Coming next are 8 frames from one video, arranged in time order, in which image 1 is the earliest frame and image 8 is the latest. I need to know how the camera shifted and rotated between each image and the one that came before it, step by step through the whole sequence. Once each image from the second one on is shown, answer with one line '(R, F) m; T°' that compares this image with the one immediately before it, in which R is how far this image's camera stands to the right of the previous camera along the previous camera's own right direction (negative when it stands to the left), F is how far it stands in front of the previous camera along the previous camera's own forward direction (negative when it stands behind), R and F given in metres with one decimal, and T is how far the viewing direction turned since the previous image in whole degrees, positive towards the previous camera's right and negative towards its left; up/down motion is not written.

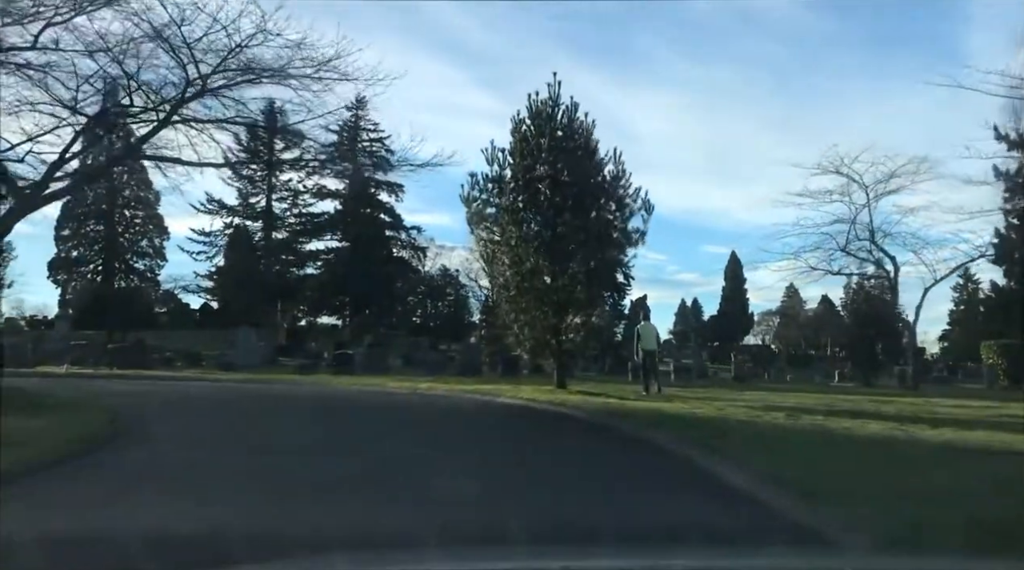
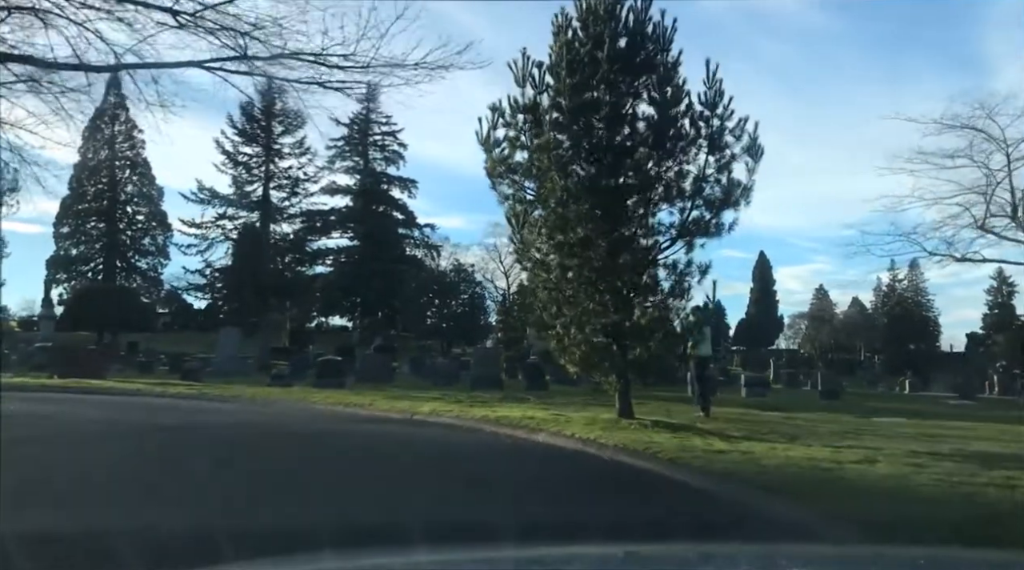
(-0.1, +1.5) m; -1°
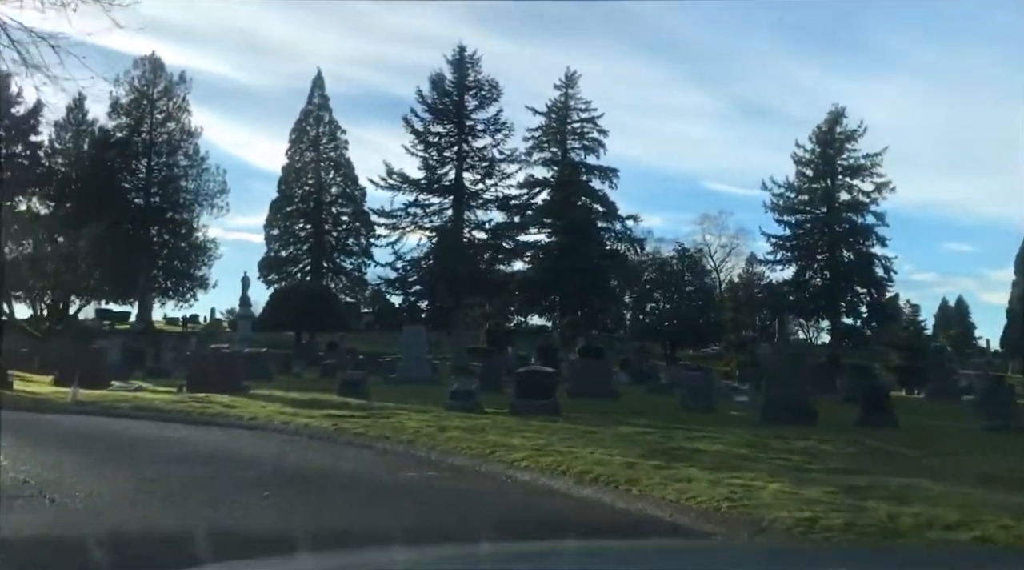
(-0.5, +2.1) m; -13°
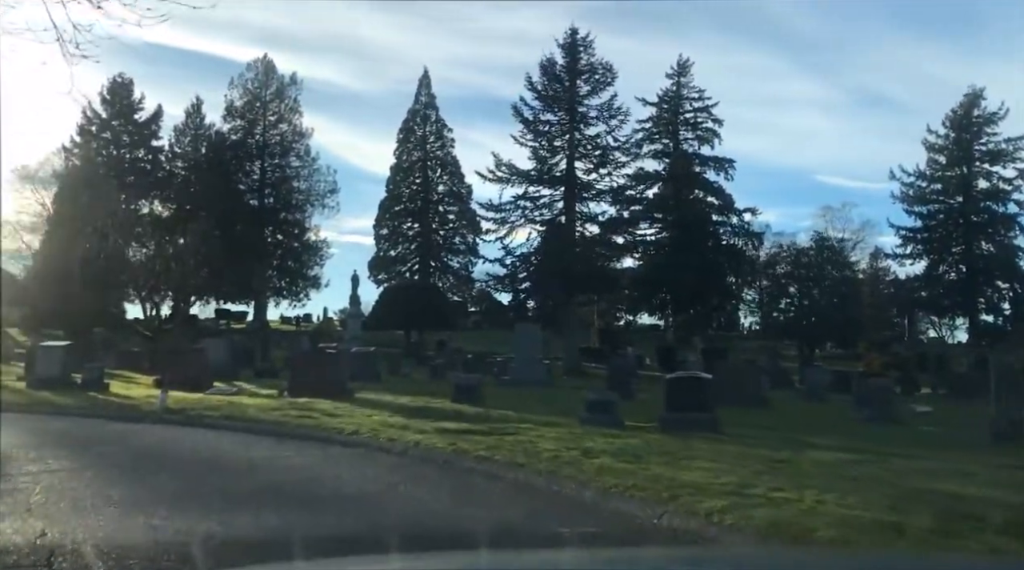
(-0.2, +0.6) m; -7°
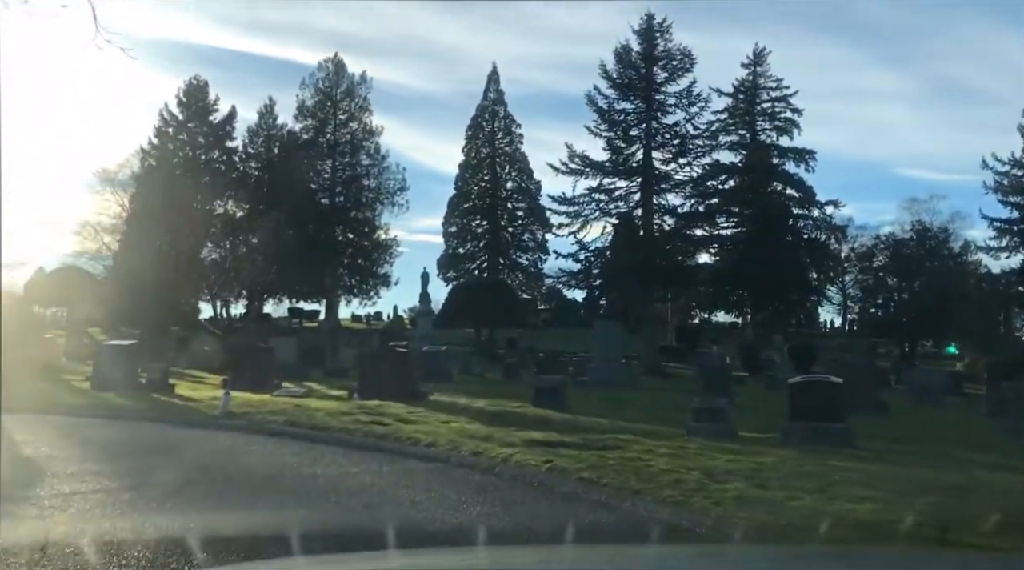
(-0.1, +0.4) m; -4°
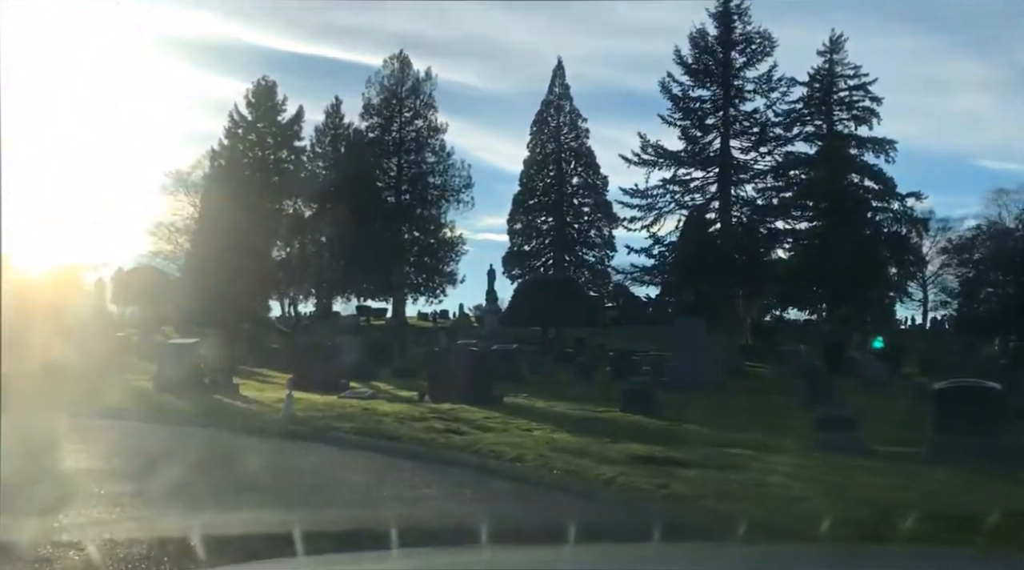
(-0.1, +0.3) m; -4°
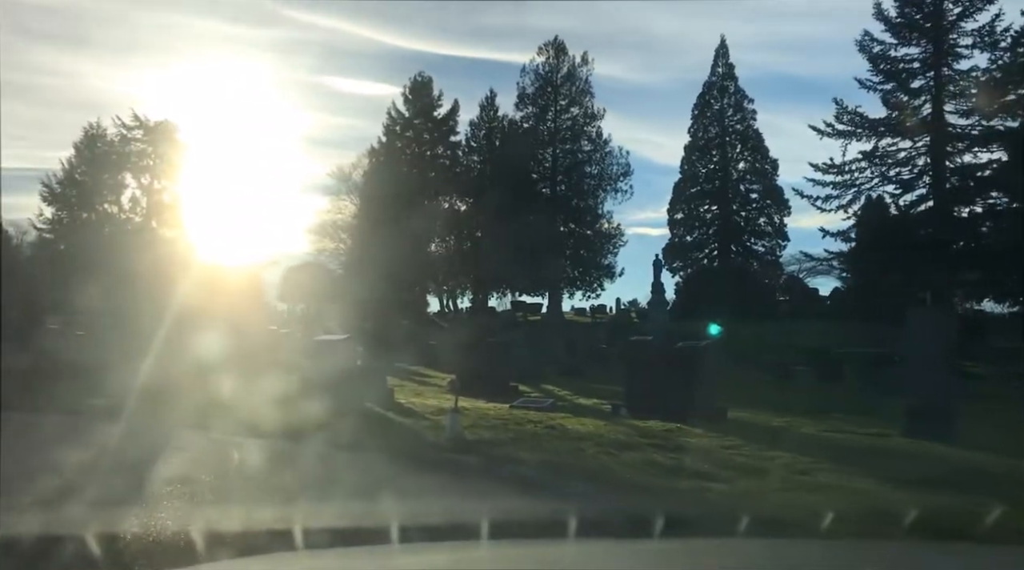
(-0.3, +0.9) m; -10°
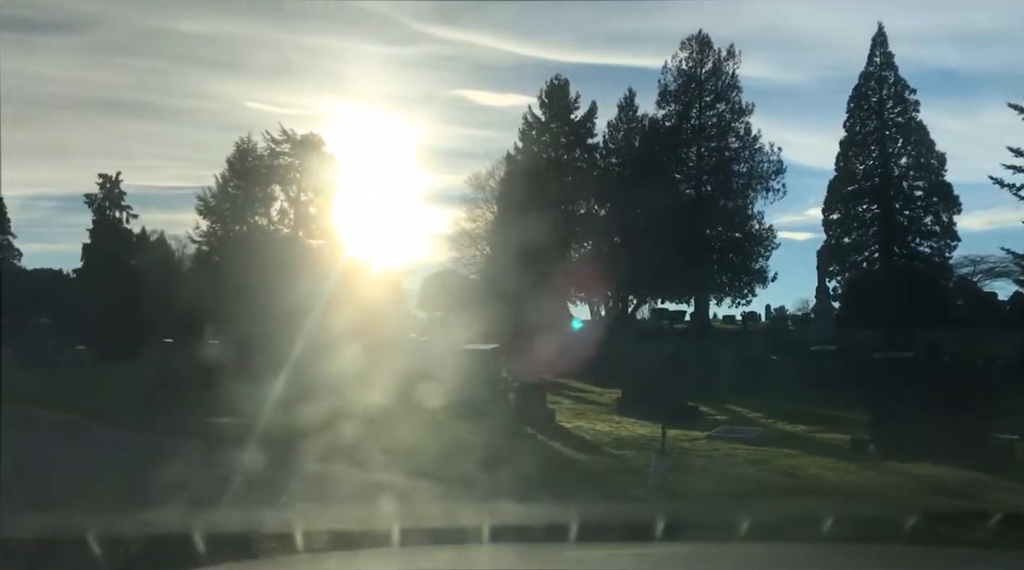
(-0.2, +0.7) m; -9°
